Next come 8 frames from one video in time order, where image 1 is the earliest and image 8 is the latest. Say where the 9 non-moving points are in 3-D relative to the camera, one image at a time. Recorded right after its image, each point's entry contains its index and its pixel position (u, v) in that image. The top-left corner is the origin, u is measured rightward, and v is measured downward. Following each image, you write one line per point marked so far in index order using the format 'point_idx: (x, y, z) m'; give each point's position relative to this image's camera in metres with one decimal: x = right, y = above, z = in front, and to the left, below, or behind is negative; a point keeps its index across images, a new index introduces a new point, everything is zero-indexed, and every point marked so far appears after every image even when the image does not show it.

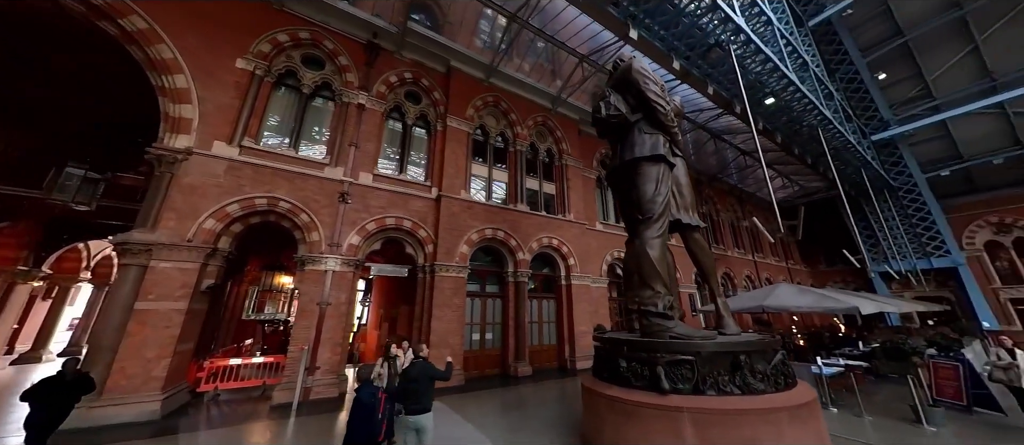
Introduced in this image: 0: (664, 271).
0: (+2.1, -0.7, +4.1) m
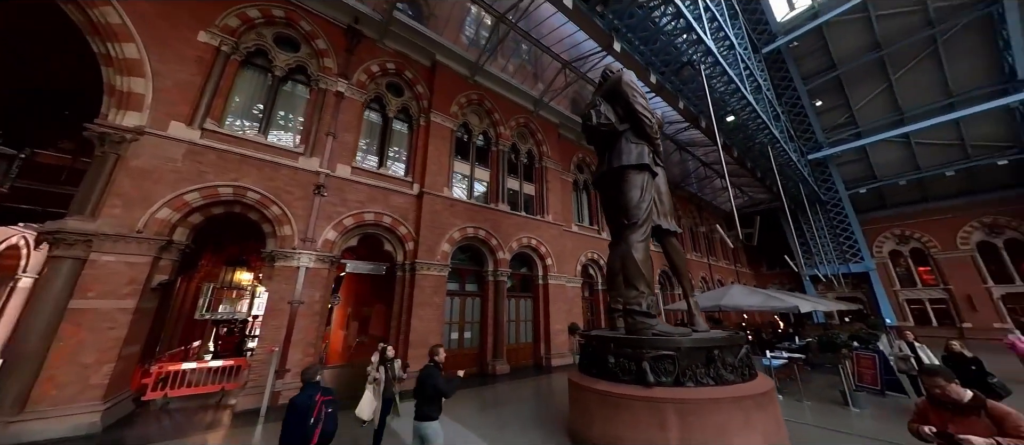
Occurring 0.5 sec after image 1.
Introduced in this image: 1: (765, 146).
0: (+2.0, -0.7, +4.4) m
1: (+11.9, +3.6, +13.5) m
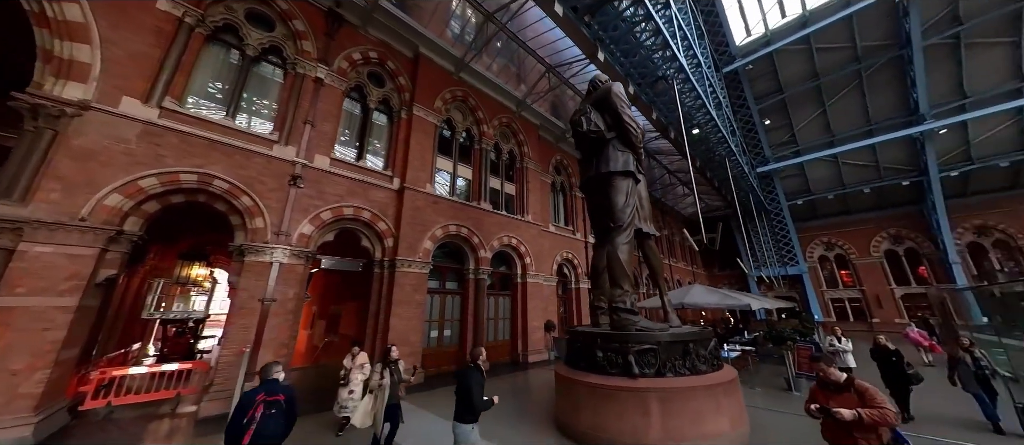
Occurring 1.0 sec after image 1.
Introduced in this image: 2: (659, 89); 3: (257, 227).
0: (+1.9, -0.8, +4.7) m
1: (+10.8, +3.3, +14.8) m
2: (+5.5, +4.9, +10.7) m
3: (-4.9, -0.1, +5.5) m
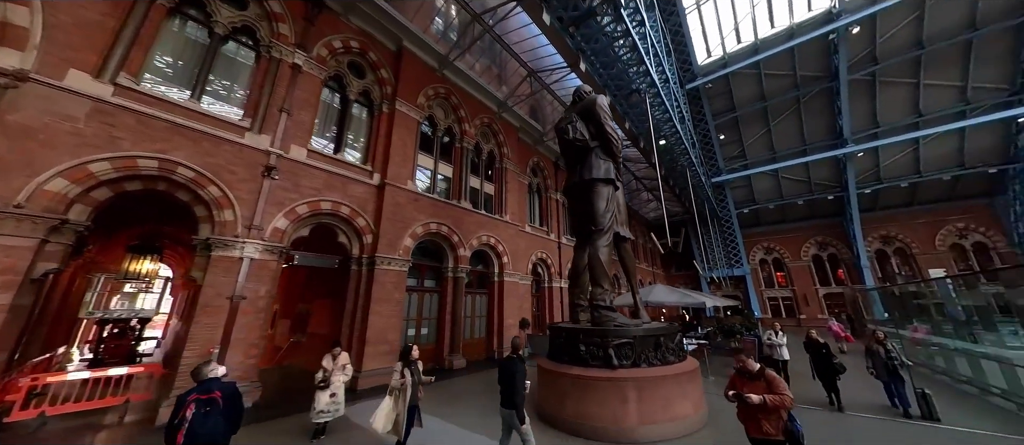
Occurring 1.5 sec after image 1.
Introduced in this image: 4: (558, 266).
0: (+1.7, -0.9, +5.1) m
1: (+9.6, +3.0, +16.1) m
2: (+4.8, +4.8, +11.4) m
3: (-5.1, 0.0, +5.1) m
4: (+2.0, -1.9, +12.7) m
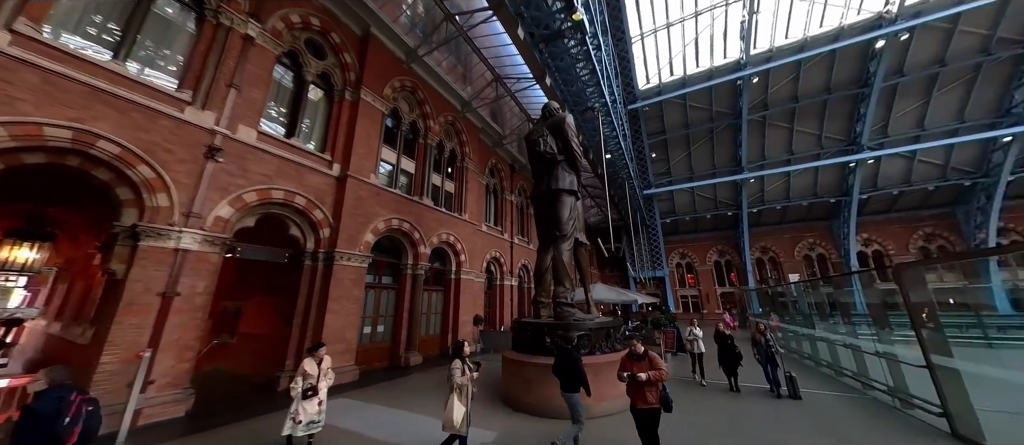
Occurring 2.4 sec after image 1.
0: (+1.1, -1.0, +5.7) m
1: (+7.0, +2.6, +18.1) m
2: (+3.2, +4.6, +12.5) m
3: (-5.5, +0.3, +4.5) m
4: (-0.1, -2.0, +13.3) m
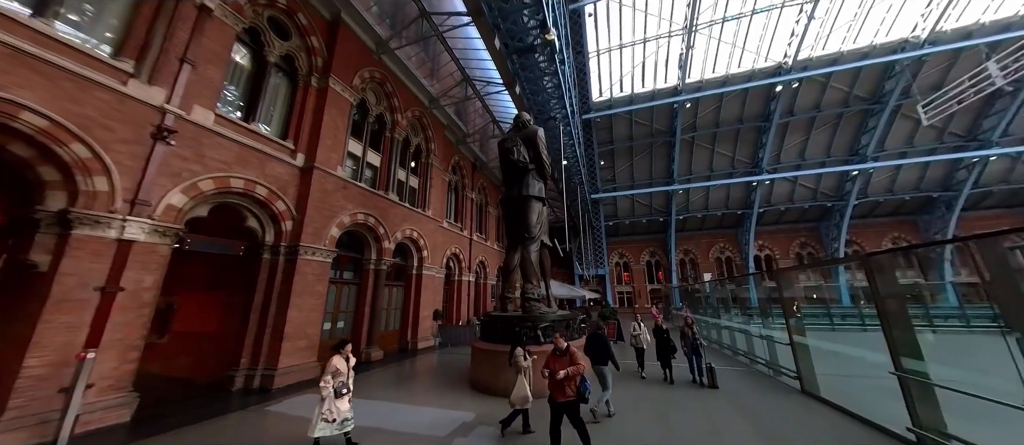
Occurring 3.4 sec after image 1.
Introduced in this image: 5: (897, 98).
0: (+0.5, -1.1, +6.4) m
1: (+4.3, +2.5, +19.5) m
2: (+1.7, +4.5, +13.3) m
3: (-5.7, +0.4, +4.0) m
4: (-2.1, -1.8, +13.6) m
5: (+22.5, +7.3, +16.9) m
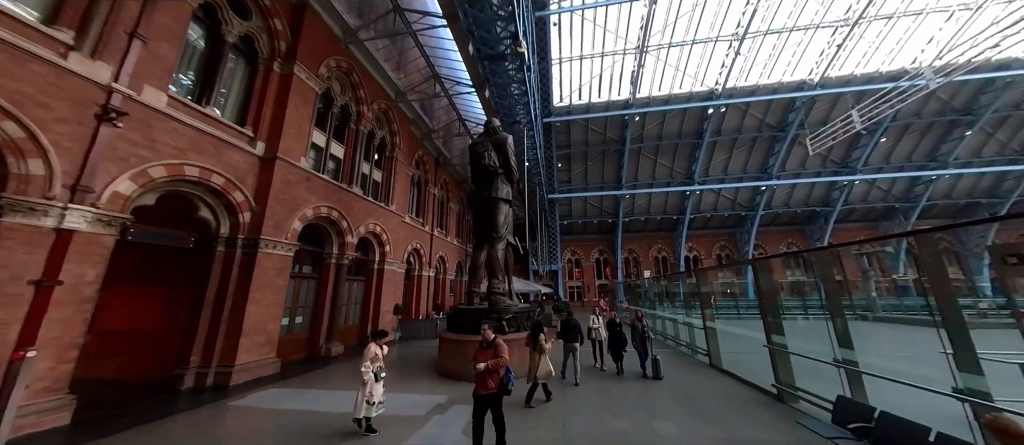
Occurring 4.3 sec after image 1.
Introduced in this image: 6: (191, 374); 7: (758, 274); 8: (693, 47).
0: (-0.3, -1.1, +7.0) m
1: (+1.6, +2.6, +20.5) m
2: (0.0, +4.6, +13.9) m
3: (-6.0, +0.6, +3.6) m
4: (-4.0, -1.6, +13.7) m
5: (+20.2, +6.7, +20.6) m
6: (-5.9, -2.8, +5.3) m
7: (+4.5, -1.0, +5.3) m
8: (+10.5, +10.2, +16.8) m
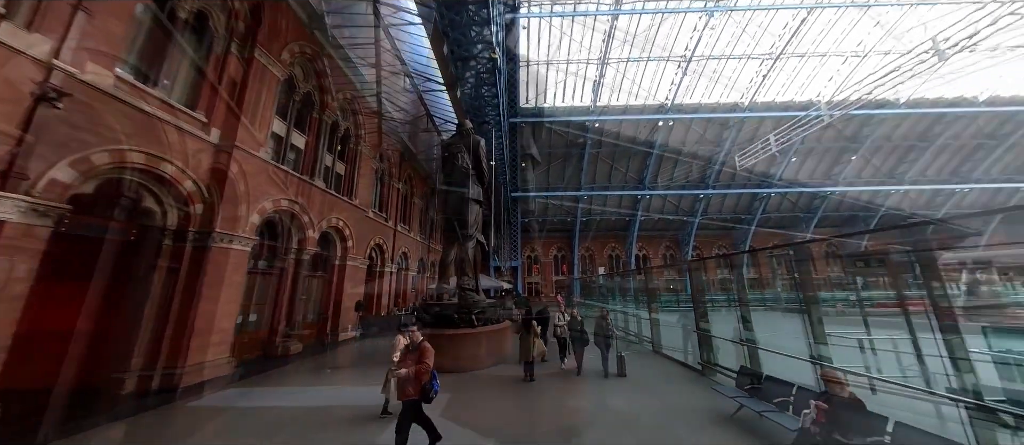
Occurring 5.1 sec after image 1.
0: (-1.1, -1.1, +7.3) m
1: (-0.9, +2.8, +20.9) m
2: (-1.5, +4.7, +14.2) m
3: (-6.3, +0.7, +3.2) m
4: (-5.6, -1.4, +13.5) m
5: (+17.6, +6.3, +23.5) m
6: (-6.4, -2.6, +4.9) m
7: (+3.9, -1.1, +6.3) m
8: (+8.6, +10.0, +18.4) m
